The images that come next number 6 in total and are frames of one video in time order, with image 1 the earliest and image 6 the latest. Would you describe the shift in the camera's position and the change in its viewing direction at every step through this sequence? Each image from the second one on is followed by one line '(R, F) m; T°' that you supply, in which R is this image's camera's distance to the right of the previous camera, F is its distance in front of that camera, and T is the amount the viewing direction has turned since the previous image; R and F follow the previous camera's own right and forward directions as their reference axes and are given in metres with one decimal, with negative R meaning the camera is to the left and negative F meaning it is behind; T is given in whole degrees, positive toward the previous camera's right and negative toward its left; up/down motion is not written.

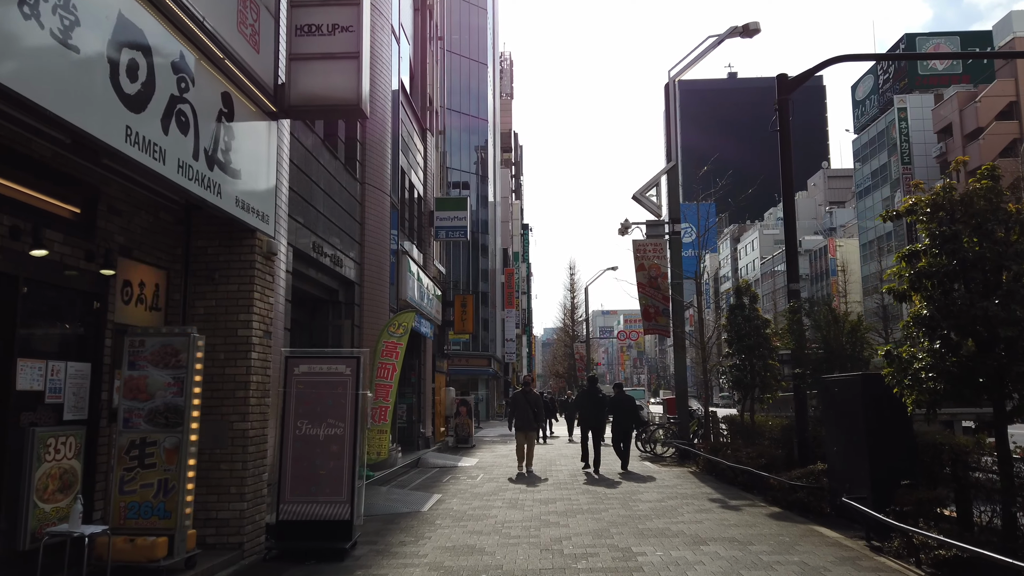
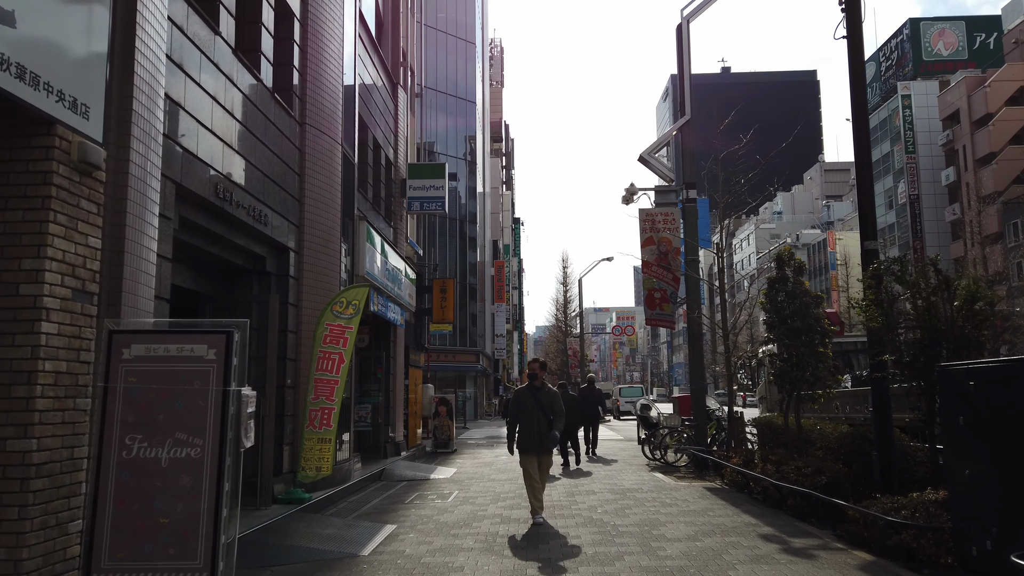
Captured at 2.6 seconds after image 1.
(+0.2, +3.1) m; +1°
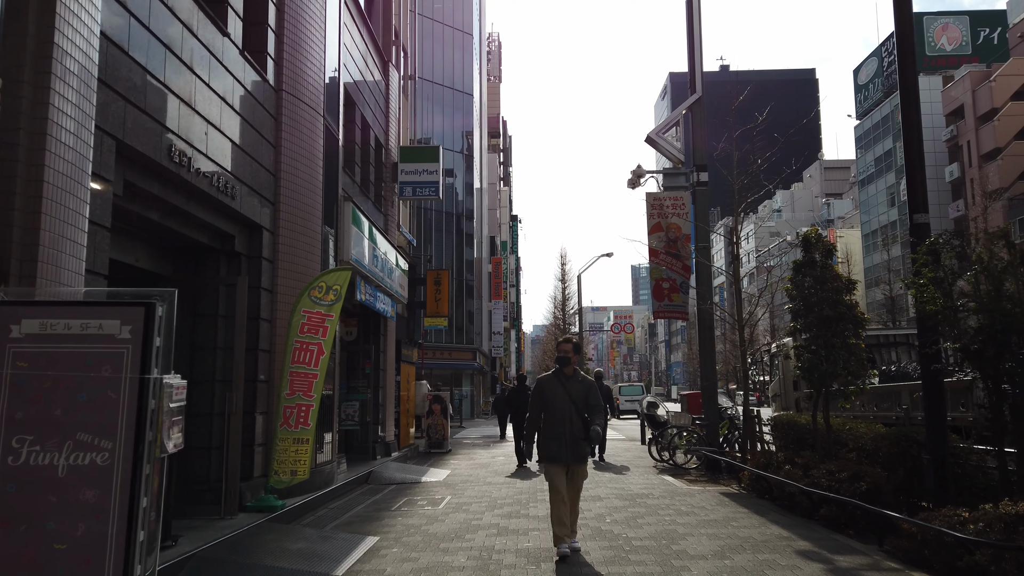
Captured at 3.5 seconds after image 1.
(0.0, +1.1) m; 0°
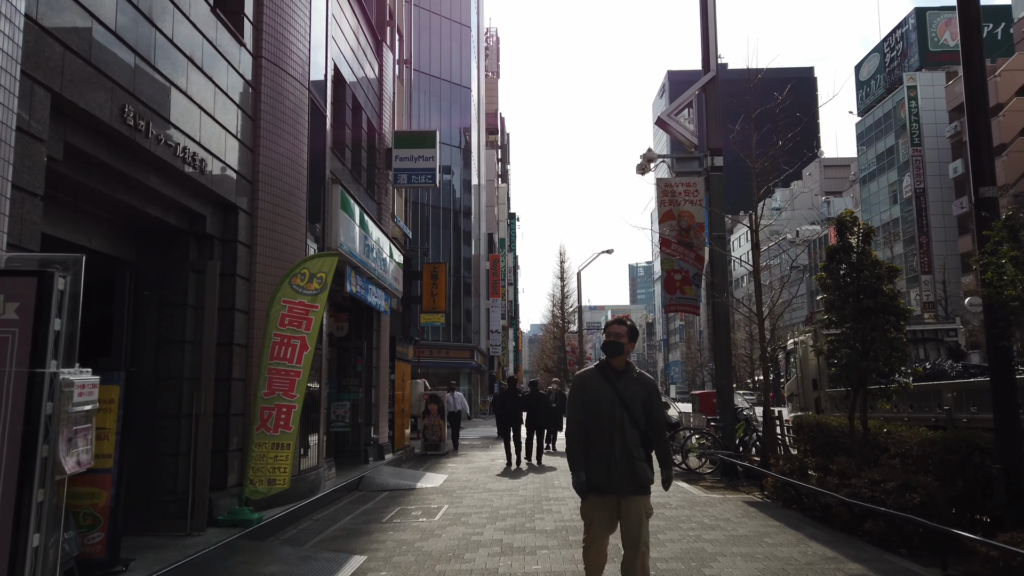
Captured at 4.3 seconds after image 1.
(-0.1, +1.0) m; 0°
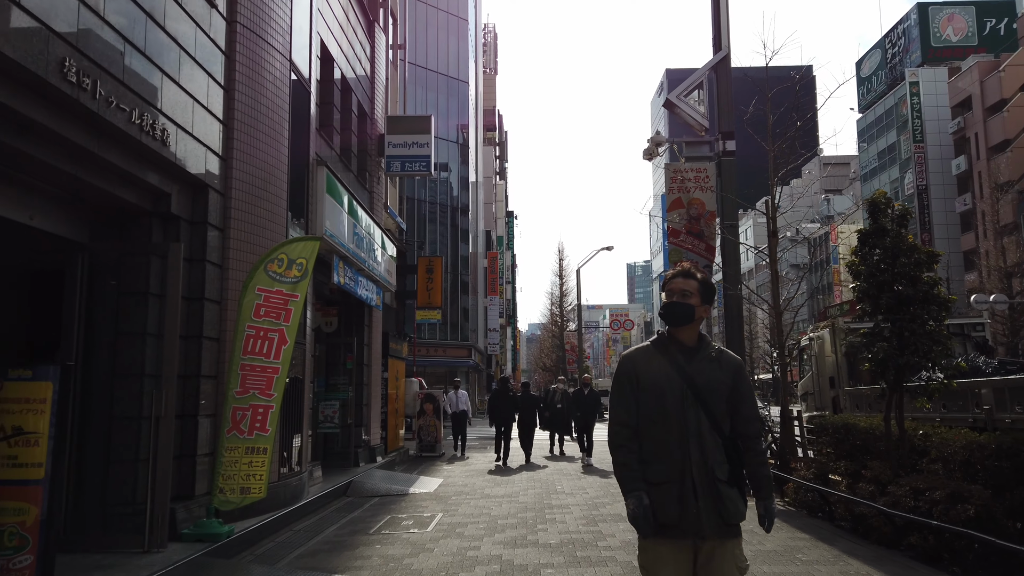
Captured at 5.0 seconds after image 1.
(0.0, +0.8) m; 0°
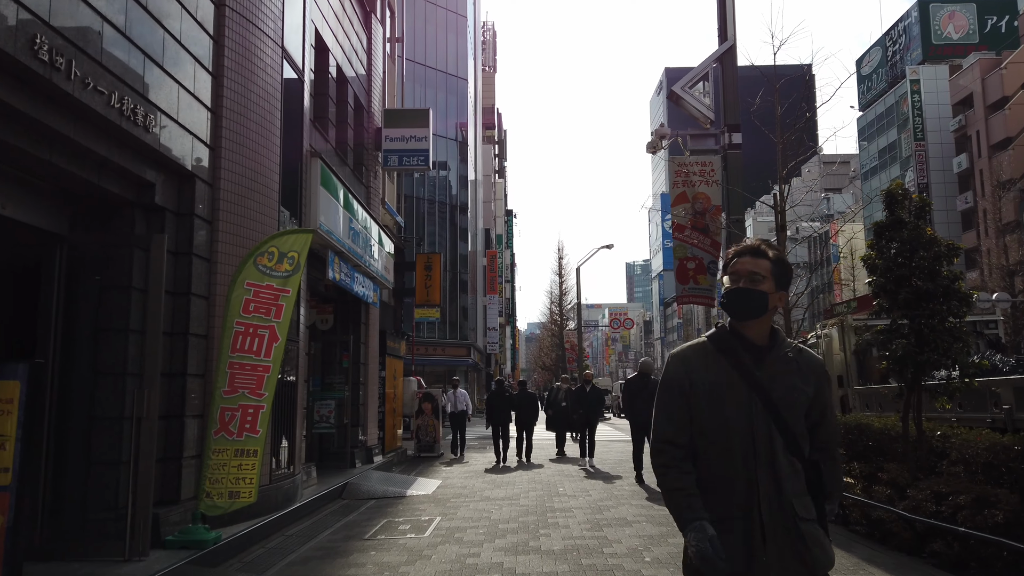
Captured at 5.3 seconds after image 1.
(0.0, +0.3) m; 0°
